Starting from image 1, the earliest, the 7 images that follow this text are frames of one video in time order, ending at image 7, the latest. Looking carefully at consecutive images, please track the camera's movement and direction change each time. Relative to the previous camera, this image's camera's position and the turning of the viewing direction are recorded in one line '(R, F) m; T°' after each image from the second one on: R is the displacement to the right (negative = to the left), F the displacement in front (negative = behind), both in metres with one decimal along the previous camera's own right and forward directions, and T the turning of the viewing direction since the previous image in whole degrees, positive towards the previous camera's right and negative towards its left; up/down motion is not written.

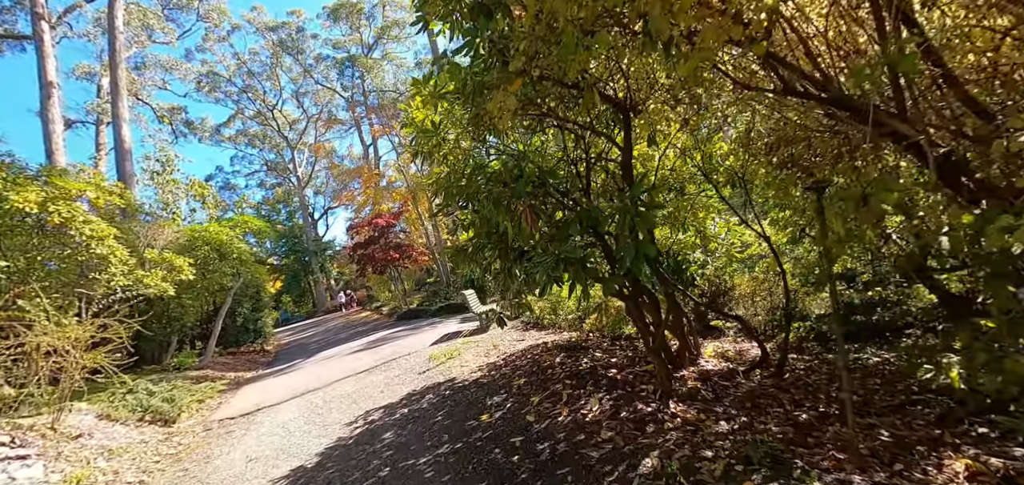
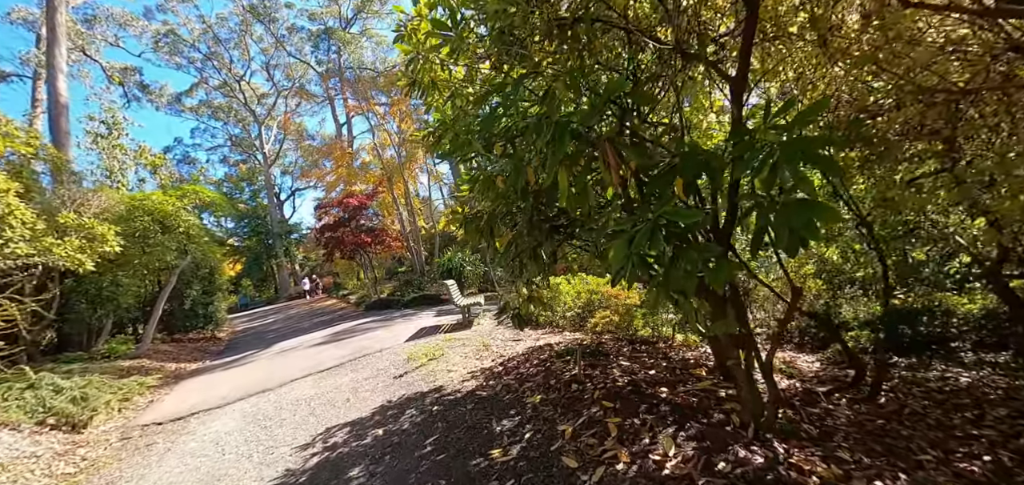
(-0.3, +0.9) m; +4°
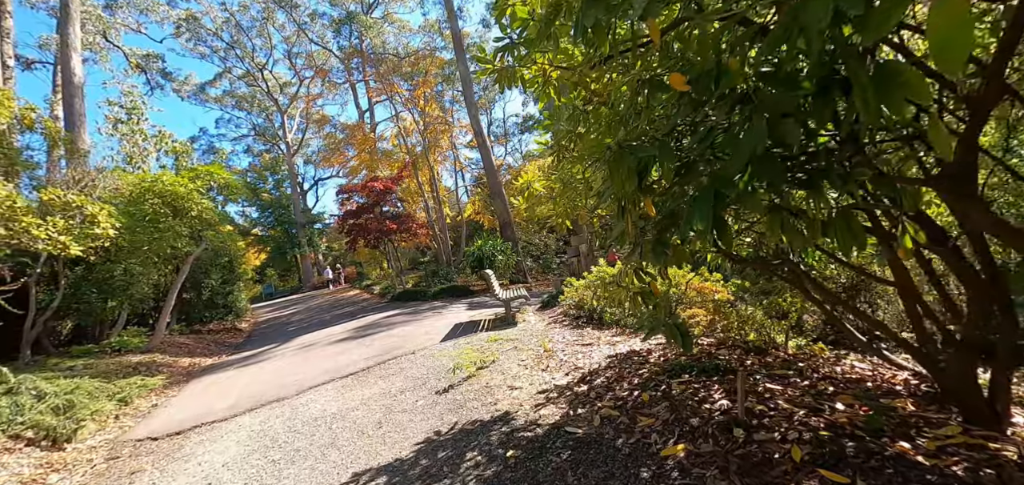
(-0.5, +1.0) m; -3°
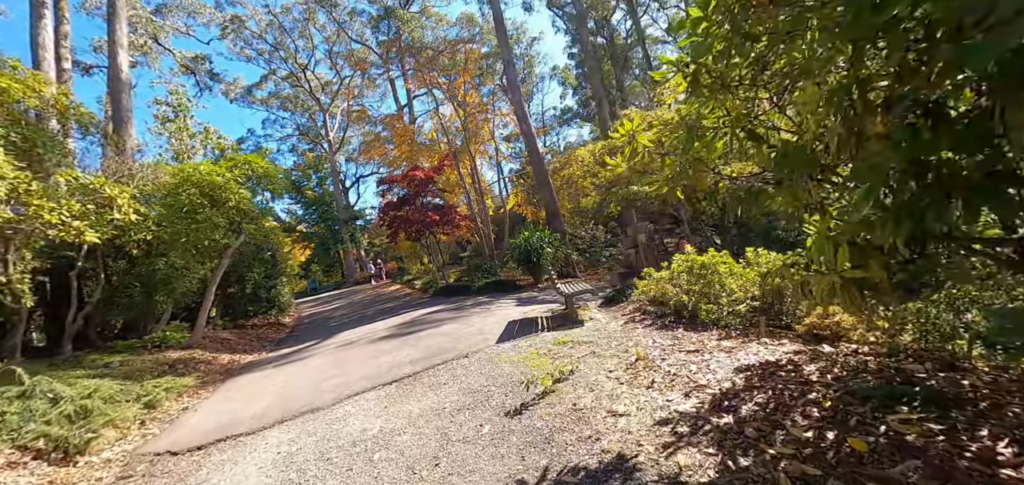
(-0.3, +0.8) m; -5°
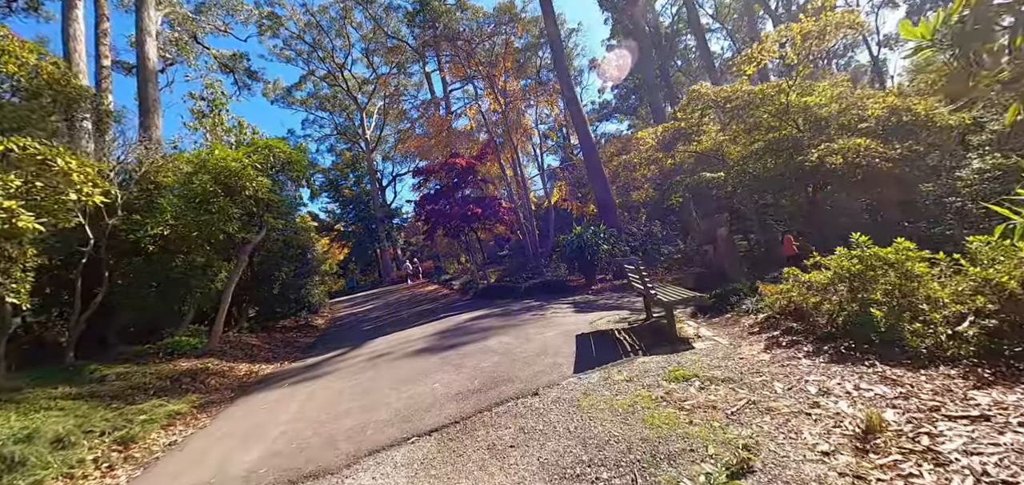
(-0.4, +1.3) m; -4°
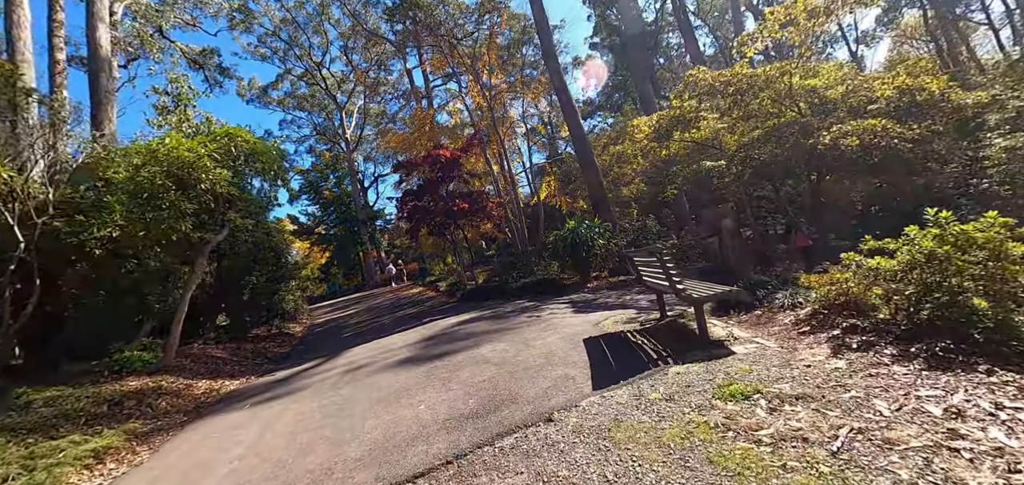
(-0.1, +0.6) m; +2°
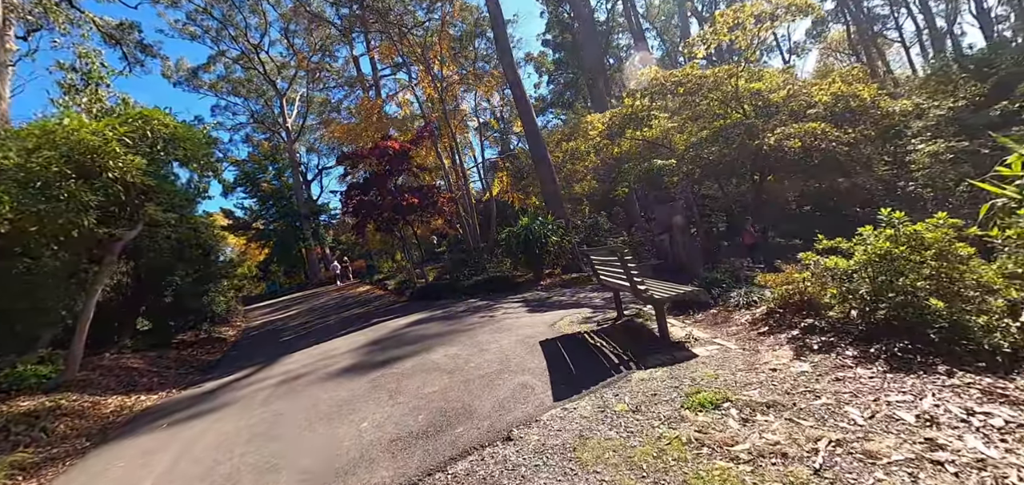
(0.0, +0.2) m; +6°
